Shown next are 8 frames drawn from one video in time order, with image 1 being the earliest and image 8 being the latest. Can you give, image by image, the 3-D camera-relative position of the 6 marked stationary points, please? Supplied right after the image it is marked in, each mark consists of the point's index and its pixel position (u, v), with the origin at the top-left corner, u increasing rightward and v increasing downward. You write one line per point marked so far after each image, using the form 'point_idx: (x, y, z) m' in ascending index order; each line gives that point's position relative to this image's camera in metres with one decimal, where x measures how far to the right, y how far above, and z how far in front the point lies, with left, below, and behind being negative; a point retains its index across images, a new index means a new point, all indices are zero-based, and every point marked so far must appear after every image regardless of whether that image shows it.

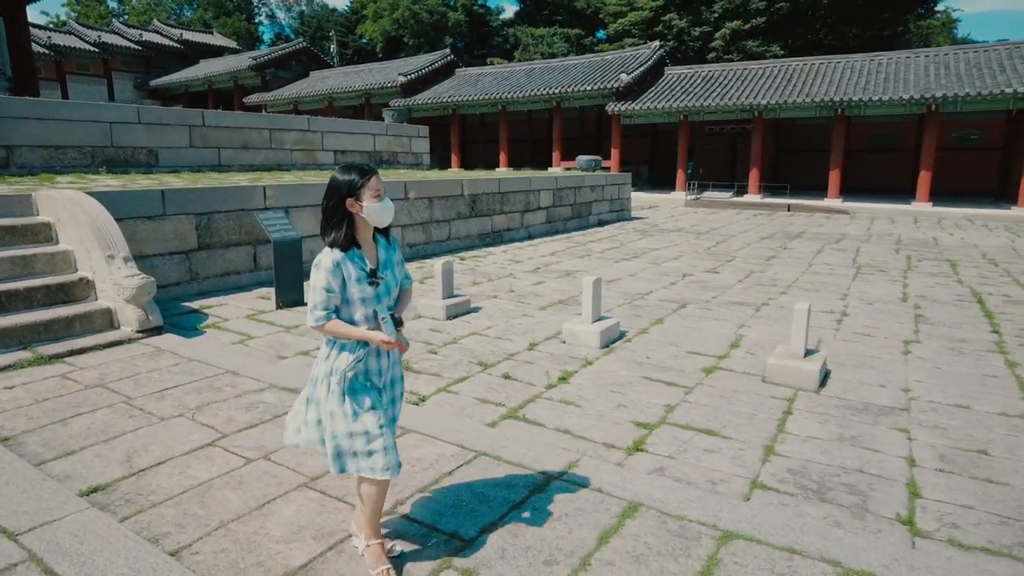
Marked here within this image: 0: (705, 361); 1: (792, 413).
0: (+1.3, -0.5, +4.5) m
1: (+1.5, -0.7, +3.6) m
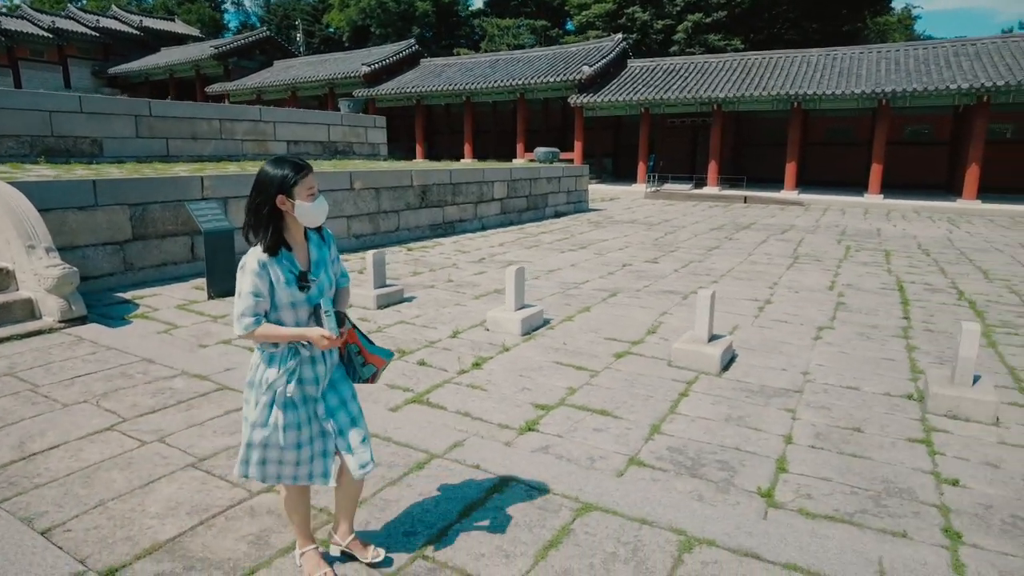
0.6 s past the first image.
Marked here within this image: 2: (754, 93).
0: (+0.8, -0.4, +4.6) m
1: (+1.0, -0.6, +3.8) m
2: (+7.1, +5.7, +18.9) m
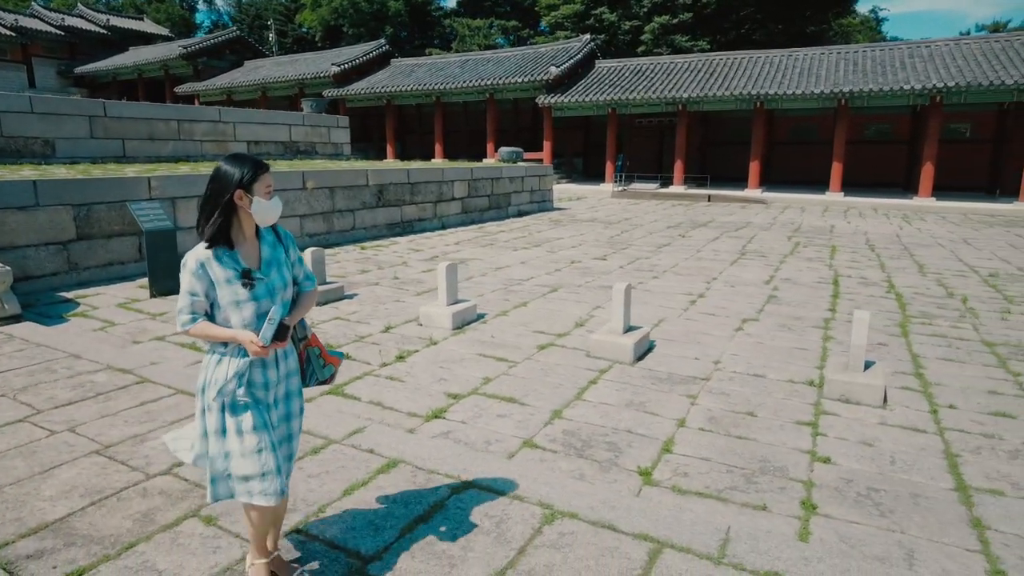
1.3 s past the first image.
0: (+0.2, -0.4, +4.8) m
1: (+0.5, -0.6, +4.0) m
2: (+6.1, +5.8, +19.3) m
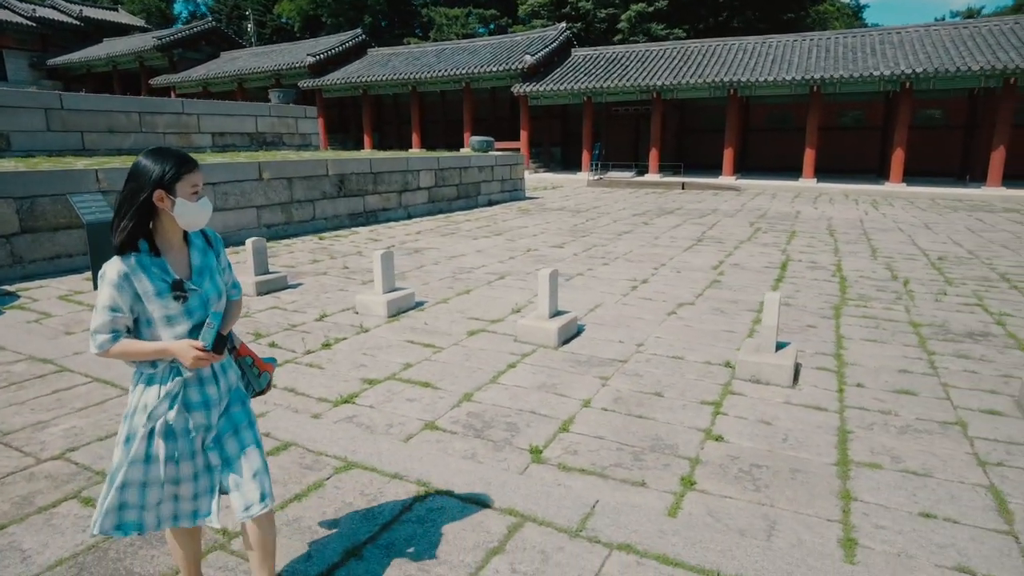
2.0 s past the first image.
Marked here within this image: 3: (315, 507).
0: (-0.3, -0.3, +4.9) m
1: (0.0, -0.5, +4.0) m
2: (+5.3, +6.2, +19.3) m
3: (-0.7, -0.8, +2.4) m
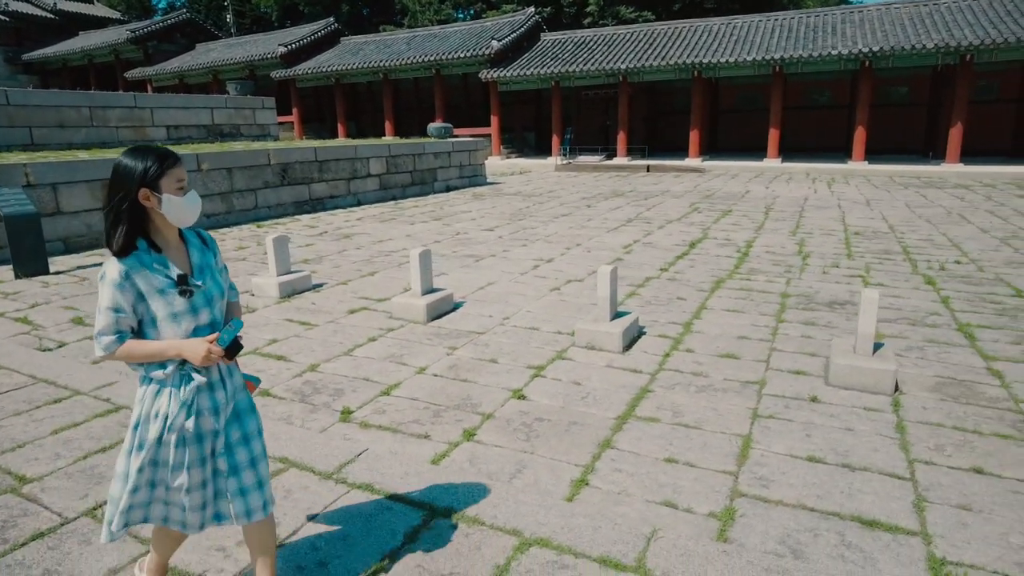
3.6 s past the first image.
0: (-1.2, -0.1, +5.2) m
1: (-0.9, -0.3, +4.3) m
2: (+4.3, +6.7, +19.5) m
3: (-1.7, -0.7, +2.7) m
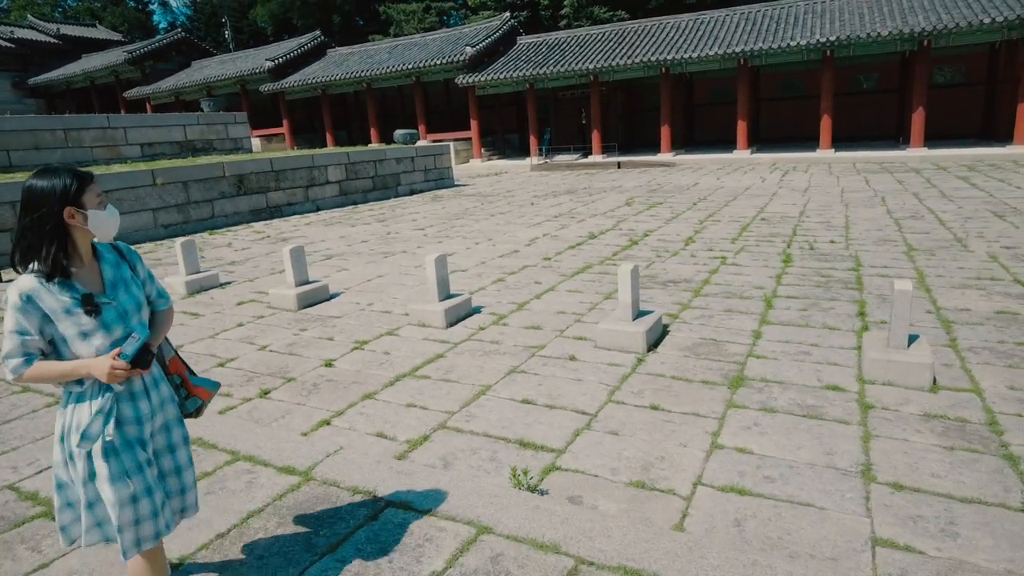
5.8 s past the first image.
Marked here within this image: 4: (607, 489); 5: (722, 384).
0: (-2.4, -0.1, +5.9) m
1: (-2.1, -0.3, +5.0) m
2: (+3.4, +7.0, +20.0) m
3: (-2.9, -0.7, +3.4) m
4: (+0.4, -0.8, +2.6) m
5: (+1.2, -0.5, +3.6) m
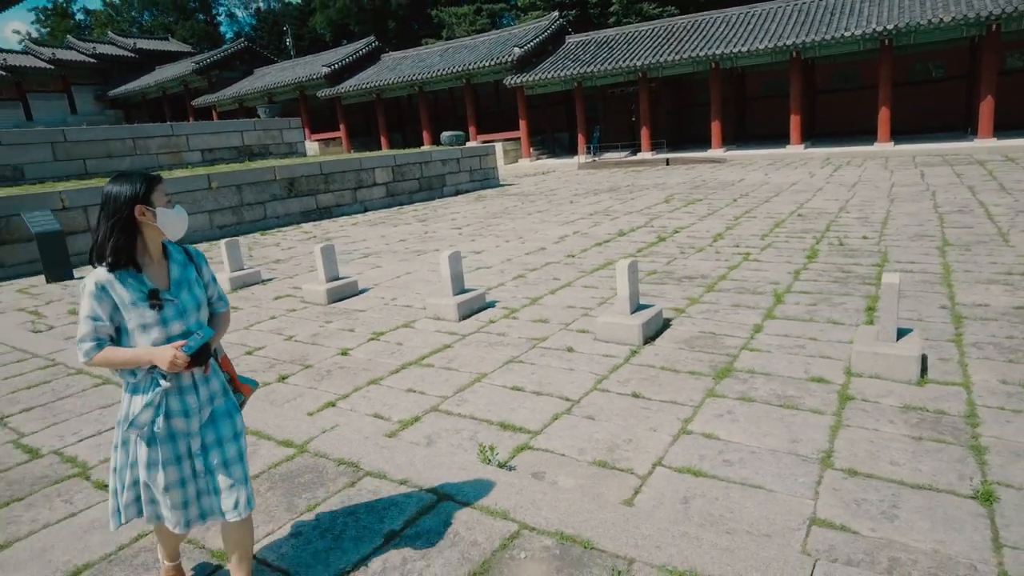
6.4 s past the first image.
0: (-2.2, 0.0, +6.3) m
1: (-2.0, -0.2, +5.5) m
2: (+4.8, +7.0, +19.9) m
3: (-2.9, -0.6, +3.9) m
4: (+0.2, -0.8, +2.8) m
5: (+1.1, -0.5, +3.7) m
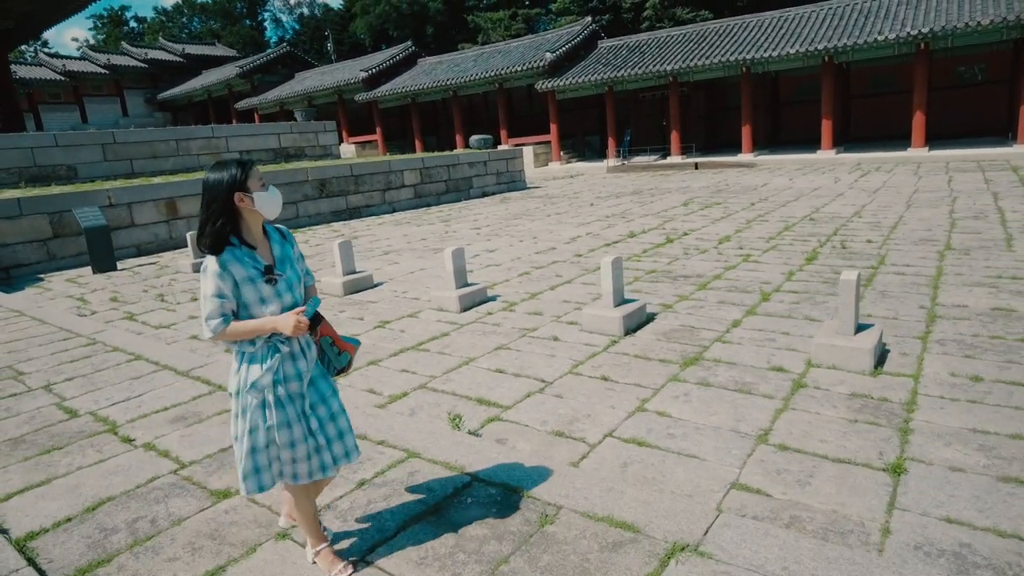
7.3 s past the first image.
0: (-2.1, 0.0, +6.8) m
1: (-2.0, -0.2, +5.9) m
2: (+5.7, +6.9, +19.9) m
3: (-3.0, -0.5, +4.4) m
4: (+0.1, -0.7, +3.1) m
5: (+1.0, -0.5, +4.0) m
